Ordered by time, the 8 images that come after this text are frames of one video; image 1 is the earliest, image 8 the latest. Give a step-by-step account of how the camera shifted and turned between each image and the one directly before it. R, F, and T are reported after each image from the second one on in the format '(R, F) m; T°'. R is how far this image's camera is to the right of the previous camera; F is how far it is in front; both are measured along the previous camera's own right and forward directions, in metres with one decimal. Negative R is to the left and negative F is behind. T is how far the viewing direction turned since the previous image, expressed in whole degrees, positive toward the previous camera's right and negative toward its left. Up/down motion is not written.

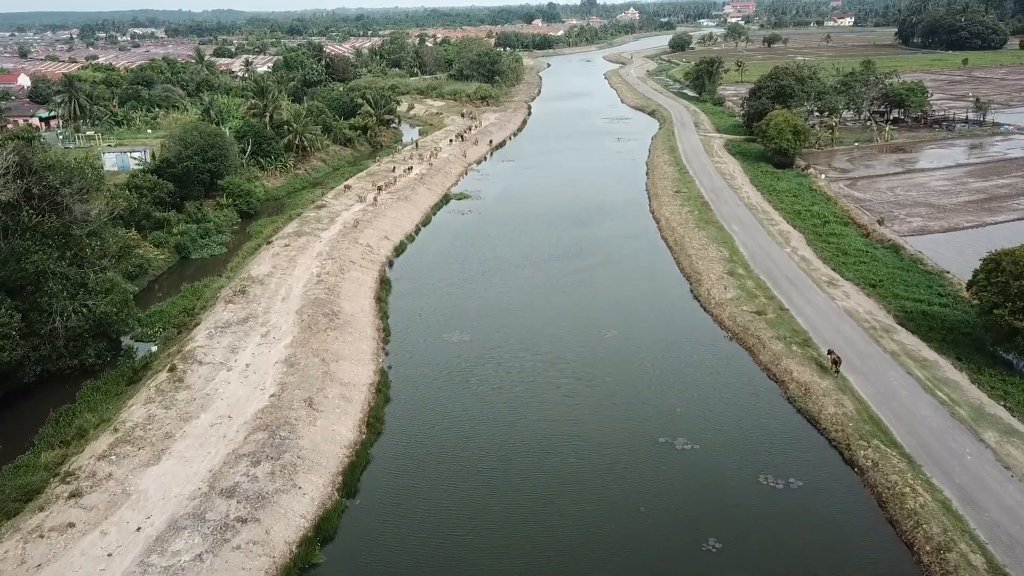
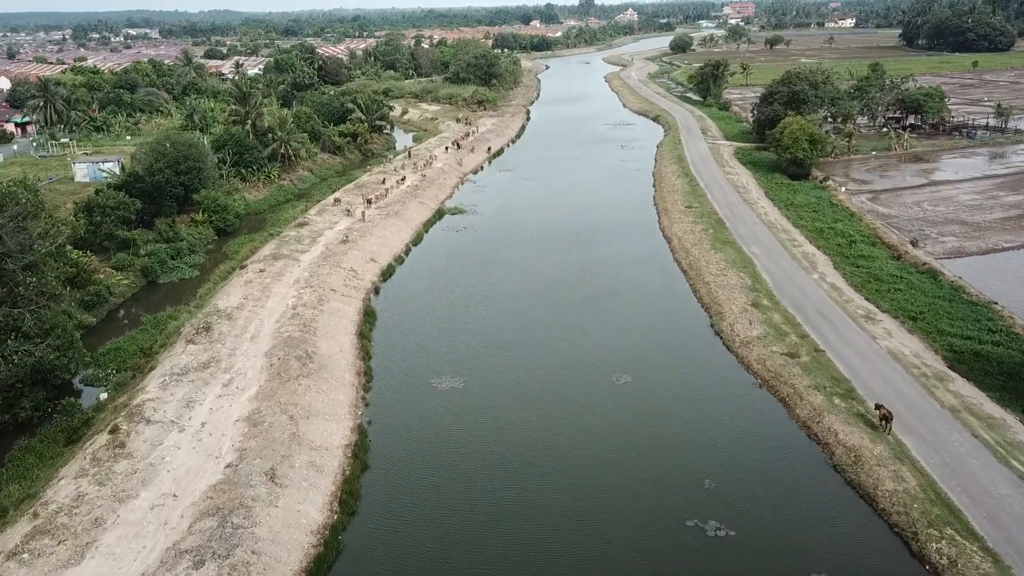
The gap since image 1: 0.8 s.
(0.0, +2.8) m; 0°
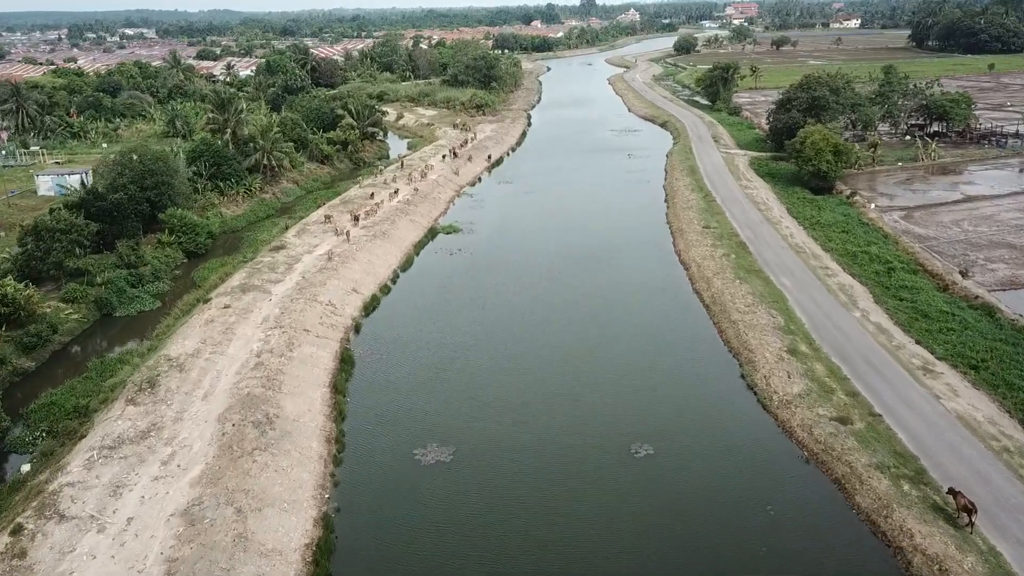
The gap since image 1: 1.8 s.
(0.0, +3.2) m; 0°
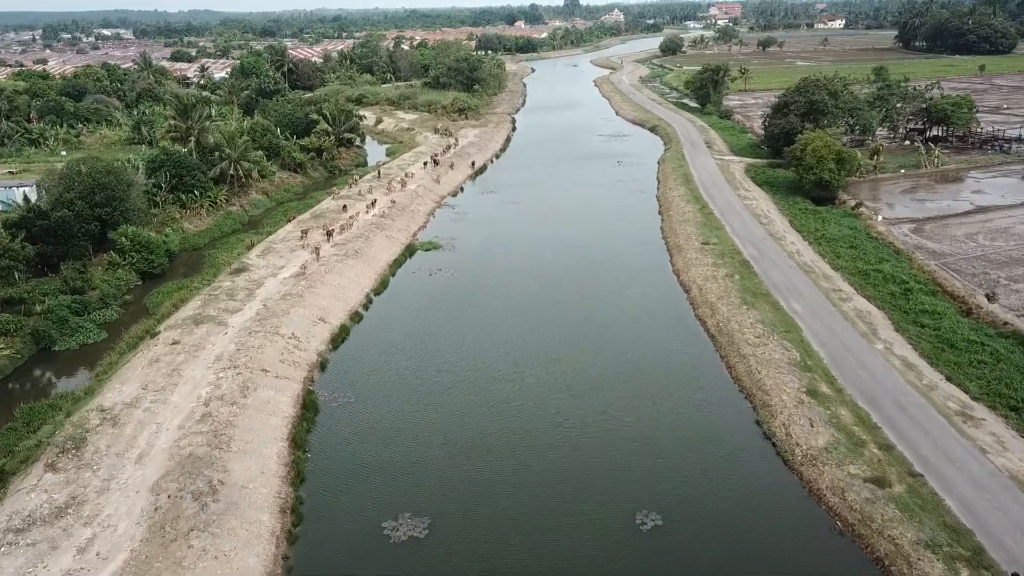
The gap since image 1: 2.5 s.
(0.0, +2.4) m; +1°
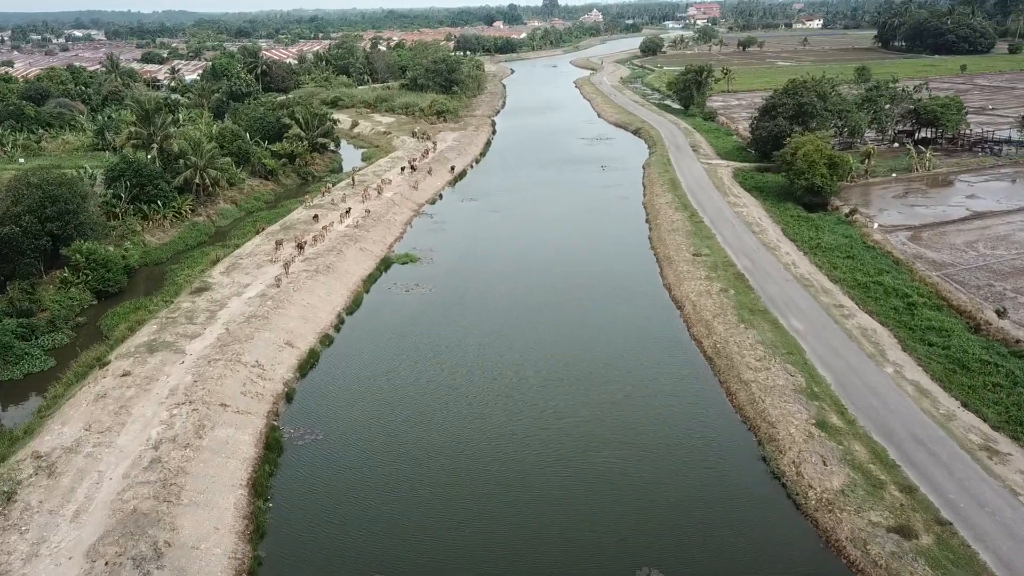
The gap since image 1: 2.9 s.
(0.0, +1.6) m; +1°
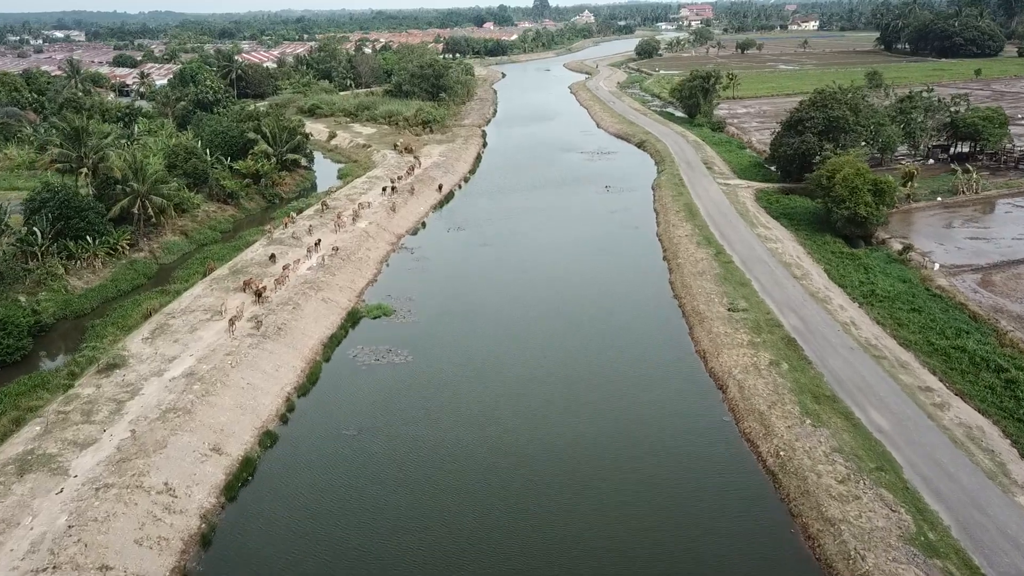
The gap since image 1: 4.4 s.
(-0.1, +5.2) m; +1°
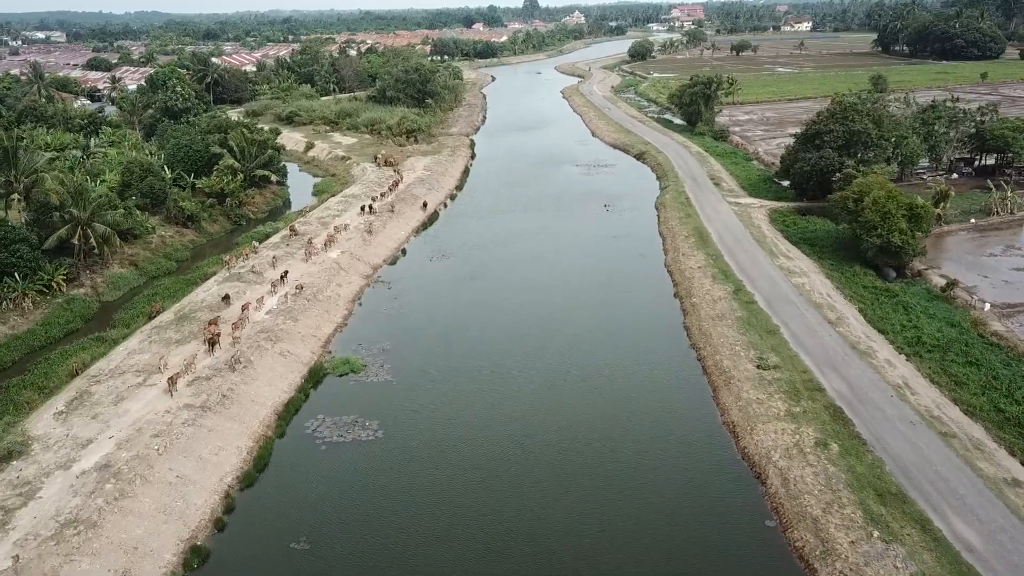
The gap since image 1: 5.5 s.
(0.0, +3.6) m; +1°
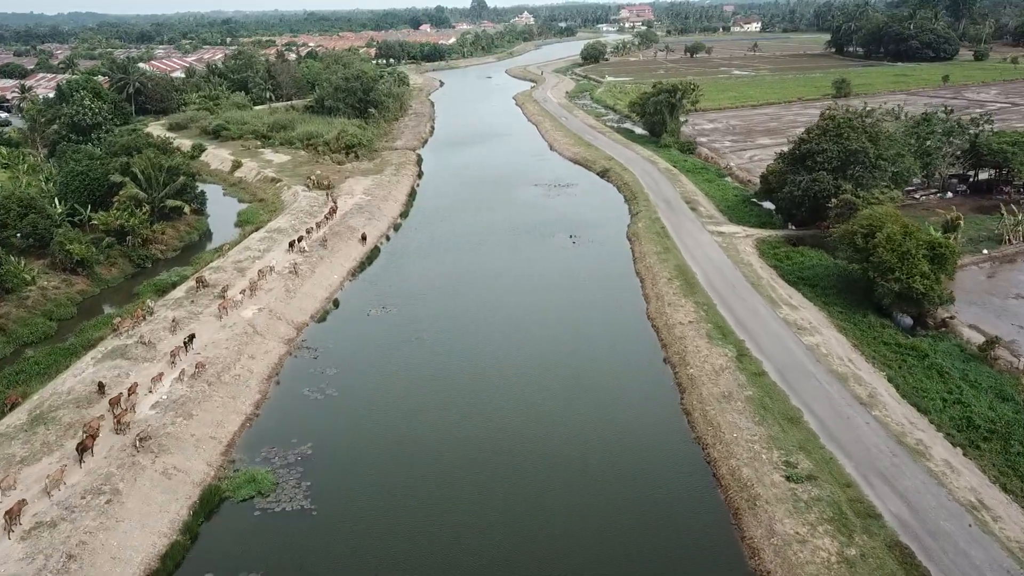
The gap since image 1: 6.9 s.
(0.0, +4.8) m; +3°
